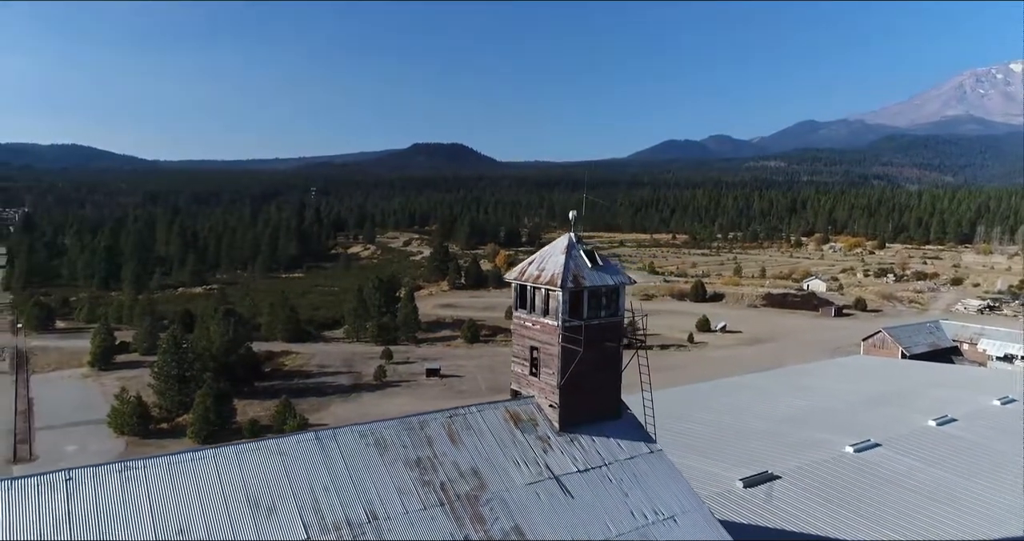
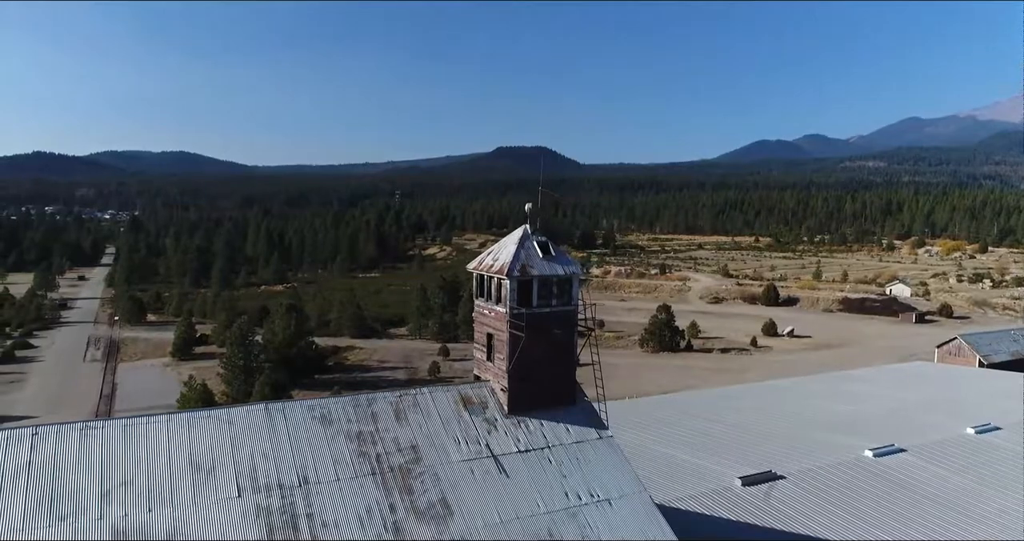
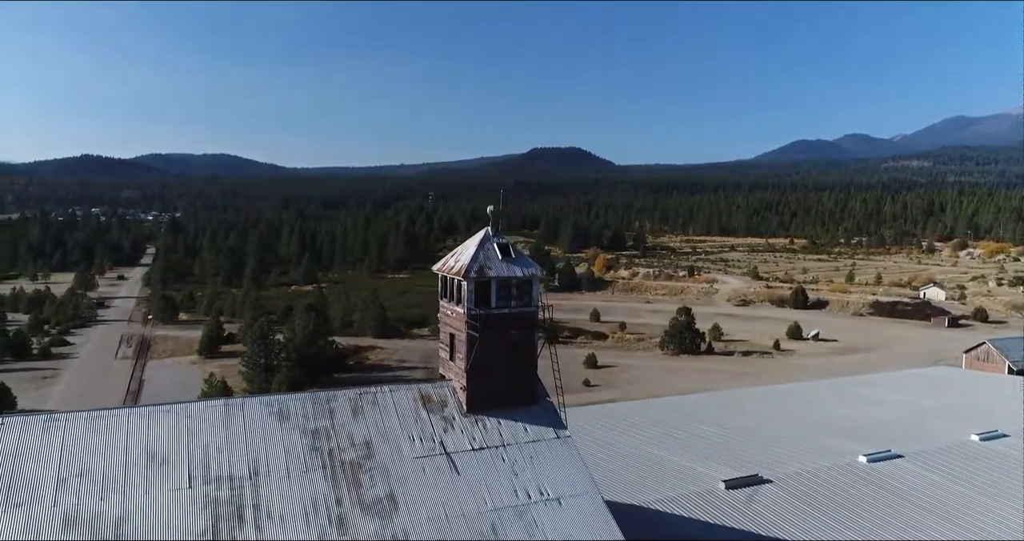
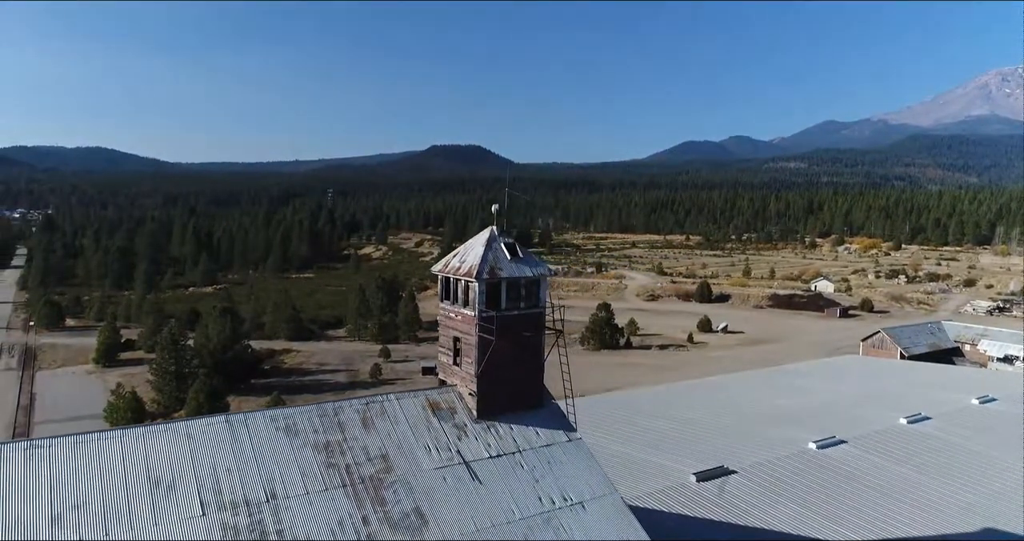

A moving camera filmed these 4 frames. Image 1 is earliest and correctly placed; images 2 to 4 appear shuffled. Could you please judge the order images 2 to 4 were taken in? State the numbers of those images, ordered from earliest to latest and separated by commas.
4, 2, 3
